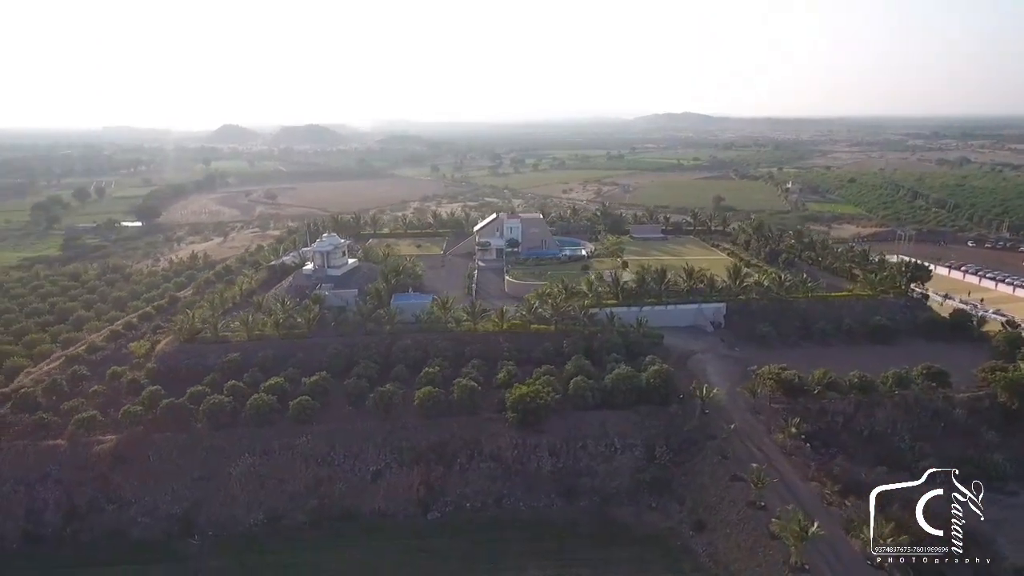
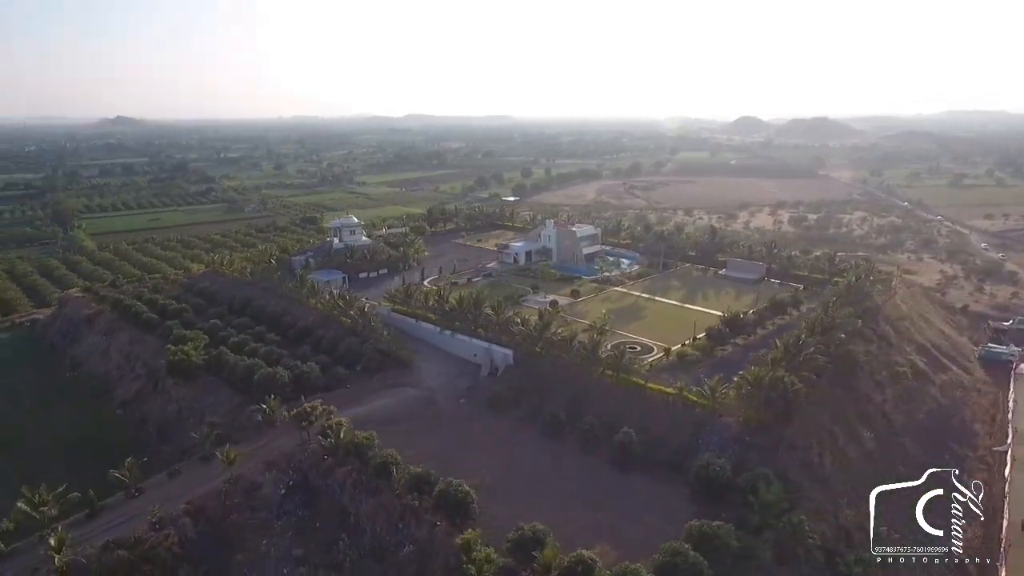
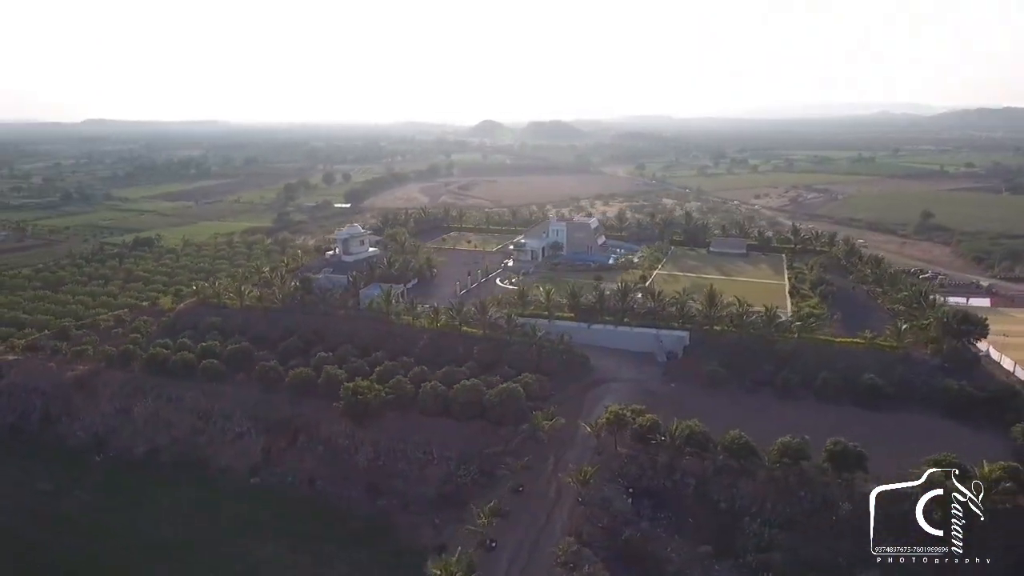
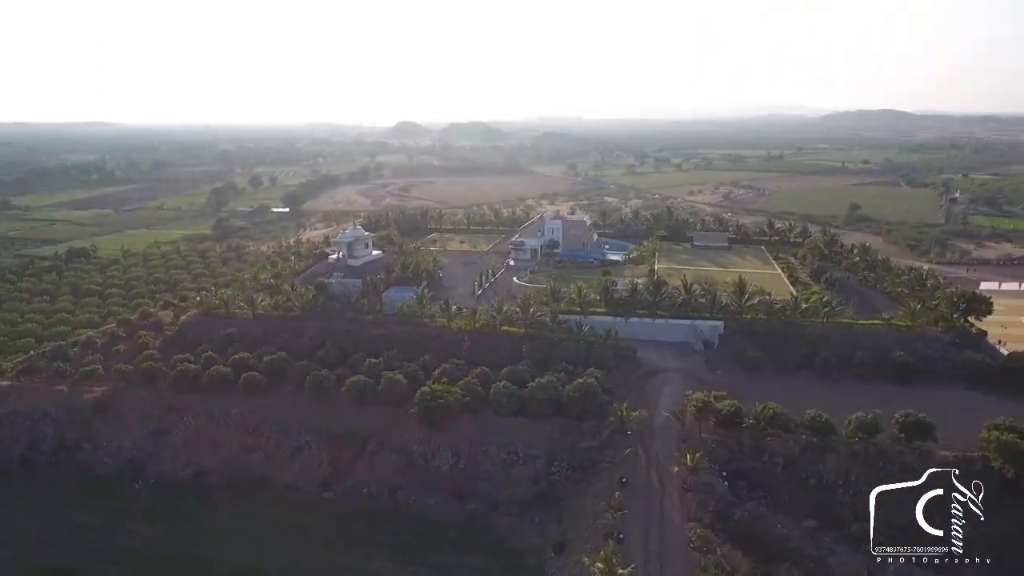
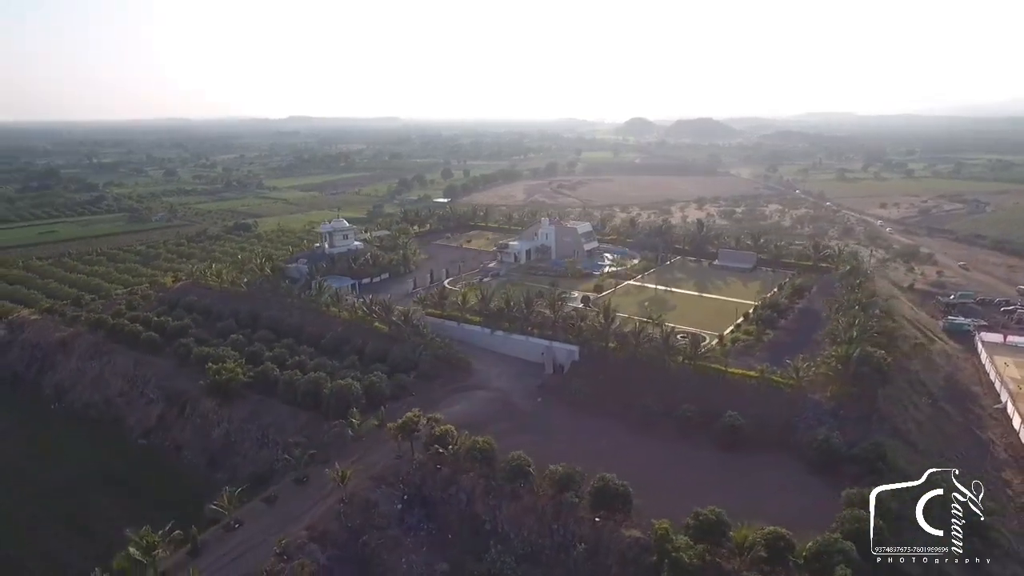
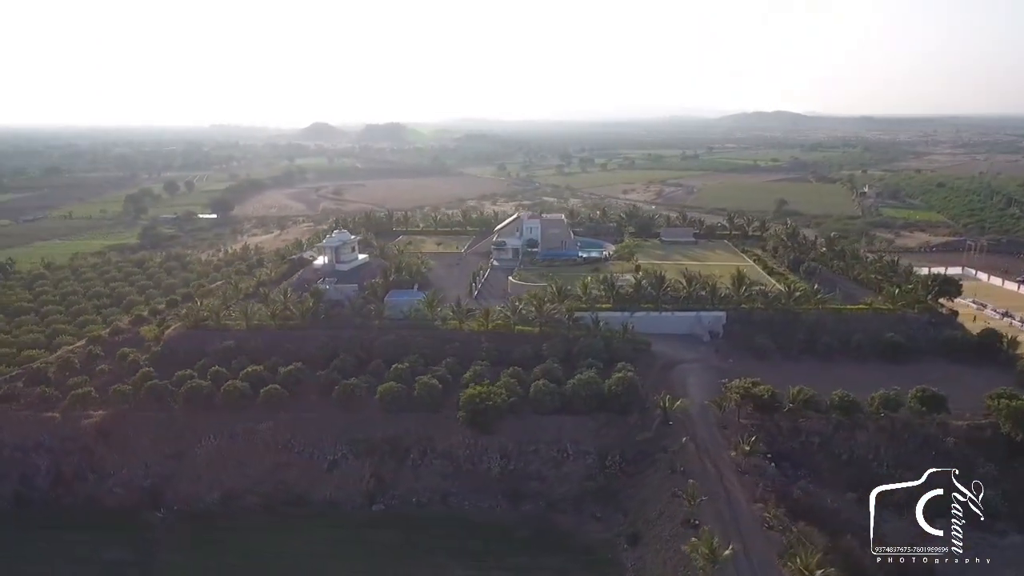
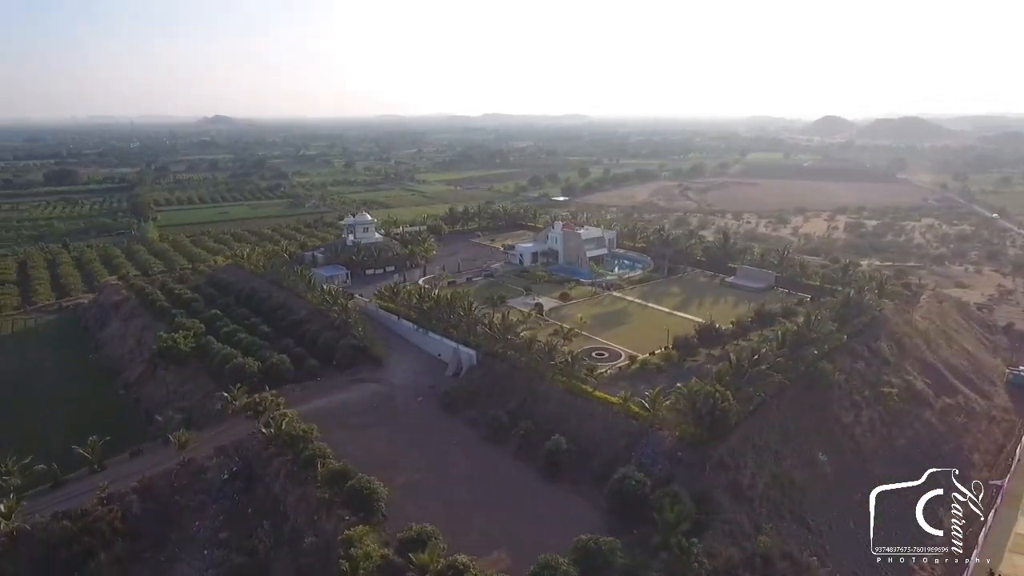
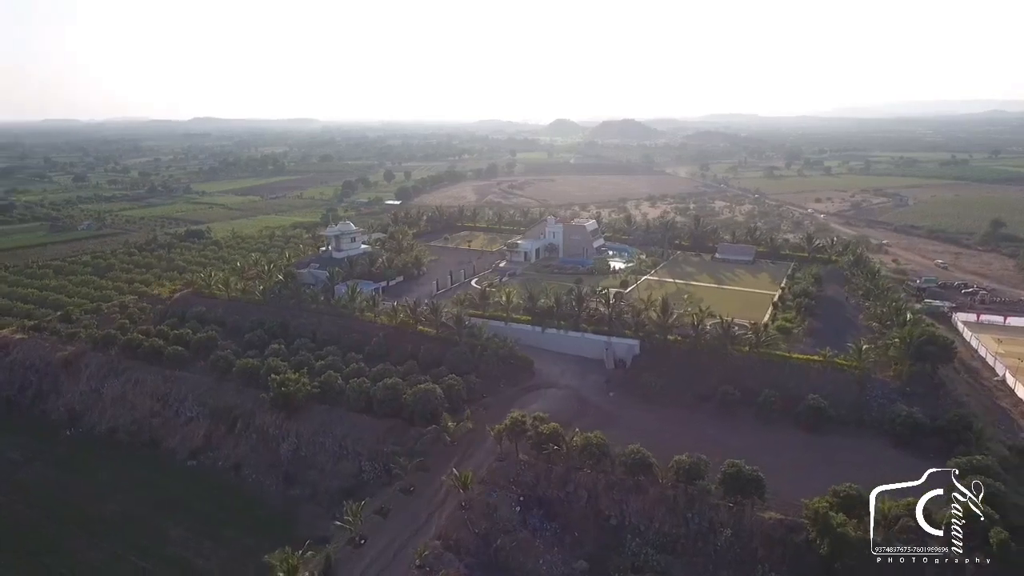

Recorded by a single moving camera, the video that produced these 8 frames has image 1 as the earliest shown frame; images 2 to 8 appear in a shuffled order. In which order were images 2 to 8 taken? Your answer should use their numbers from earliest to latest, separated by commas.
6, 4, 3, 8, 5, 2, 7
